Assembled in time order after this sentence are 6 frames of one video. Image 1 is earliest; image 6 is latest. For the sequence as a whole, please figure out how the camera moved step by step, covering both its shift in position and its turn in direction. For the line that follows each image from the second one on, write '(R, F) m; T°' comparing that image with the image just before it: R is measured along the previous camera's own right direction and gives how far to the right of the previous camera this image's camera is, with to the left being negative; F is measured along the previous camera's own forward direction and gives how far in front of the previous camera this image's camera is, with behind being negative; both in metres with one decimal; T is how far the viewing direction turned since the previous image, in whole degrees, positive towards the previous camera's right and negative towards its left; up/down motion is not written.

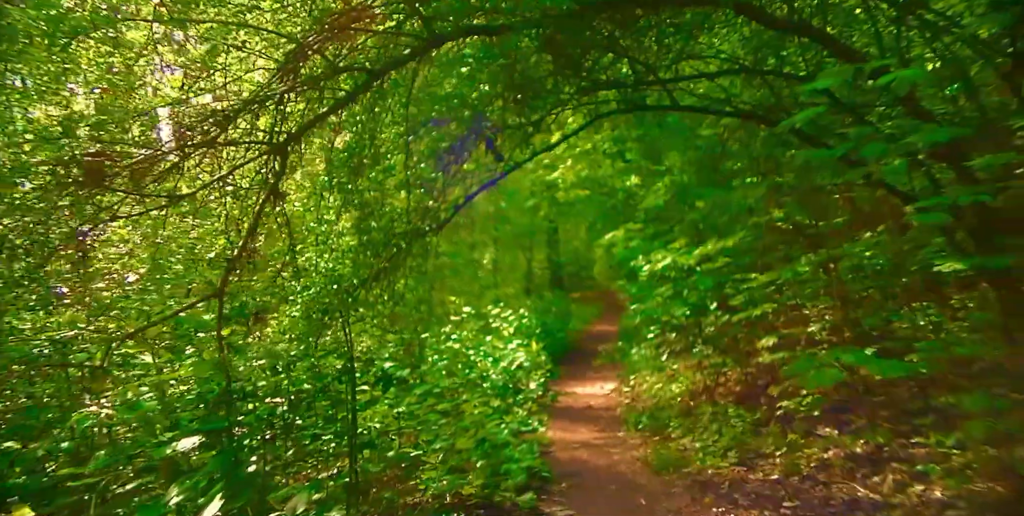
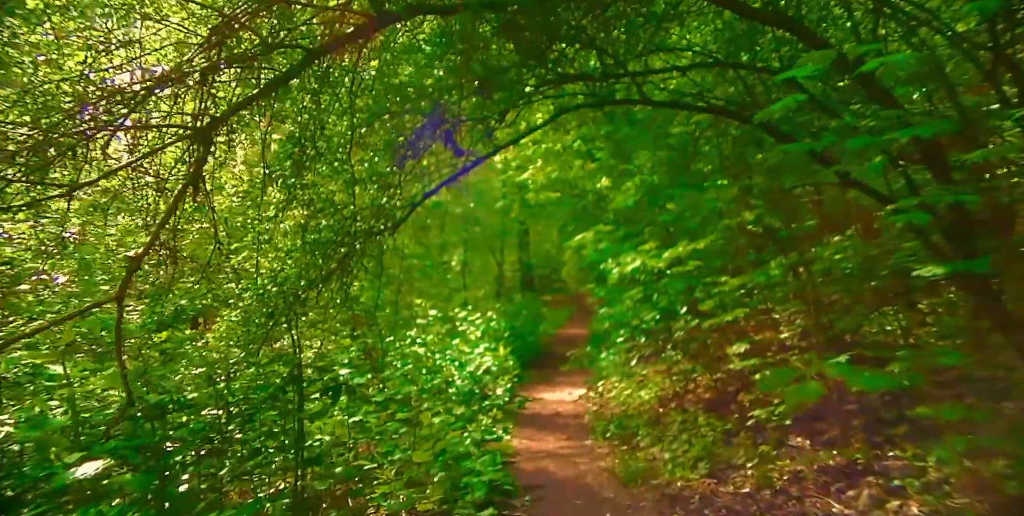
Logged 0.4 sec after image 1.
(+0.1, +0.3) m; +2°
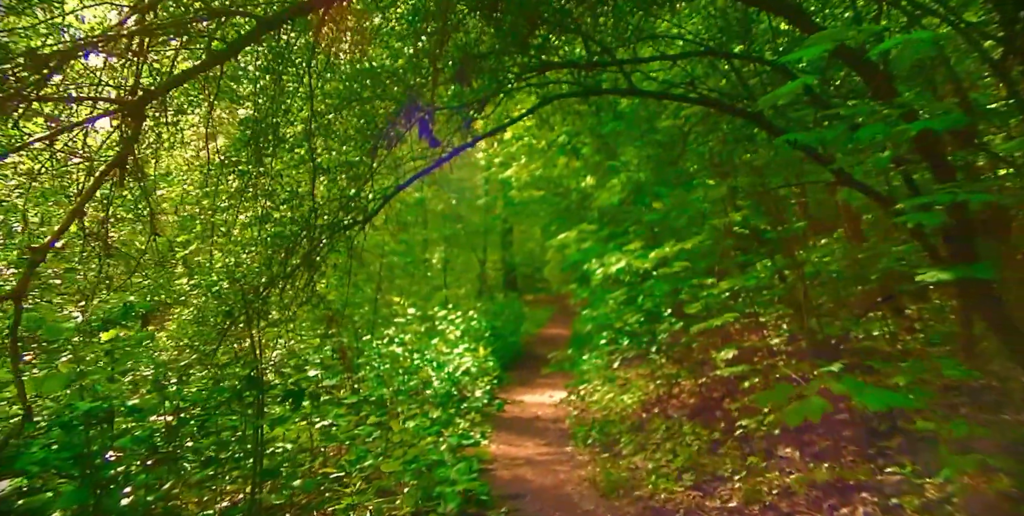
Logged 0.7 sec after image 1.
(0.0, +0.3) m; +1°
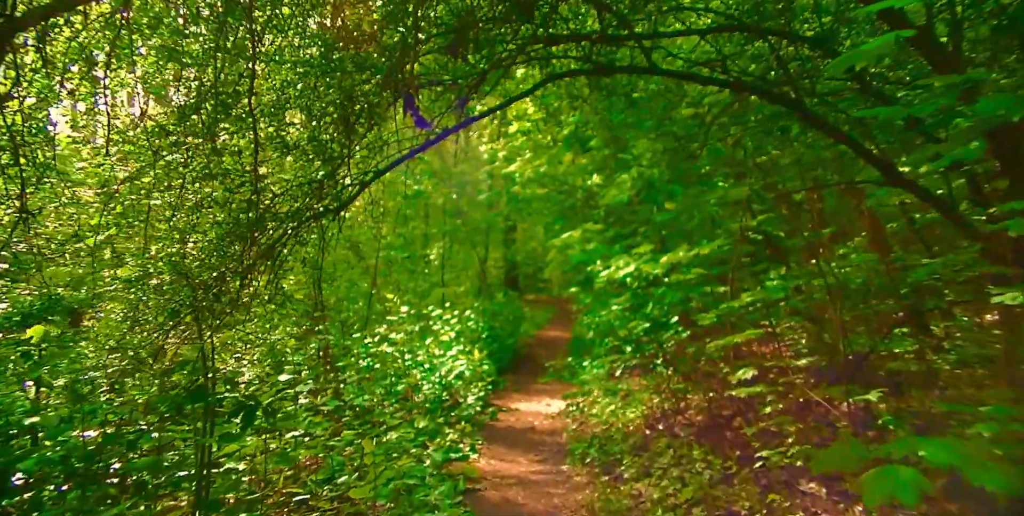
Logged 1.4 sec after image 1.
(0.0, +0.7) m; 0°
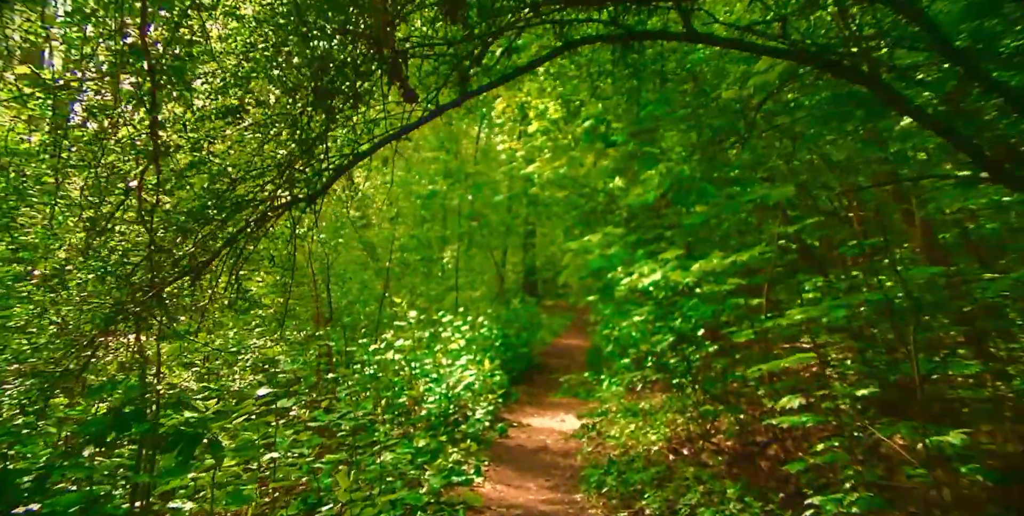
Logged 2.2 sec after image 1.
(+0.1, +0.8) m; -1°
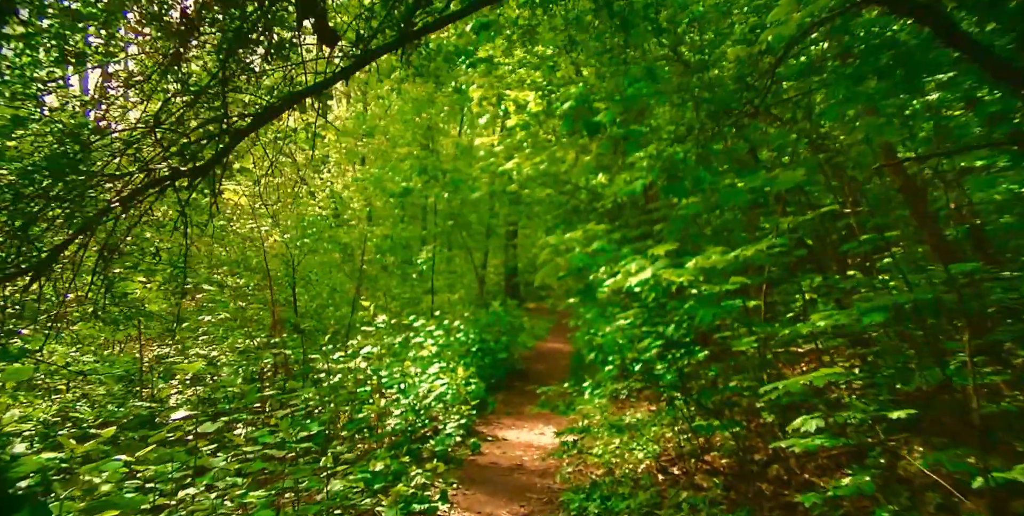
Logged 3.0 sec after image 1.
(+0.1, +0.9) m; +1°
